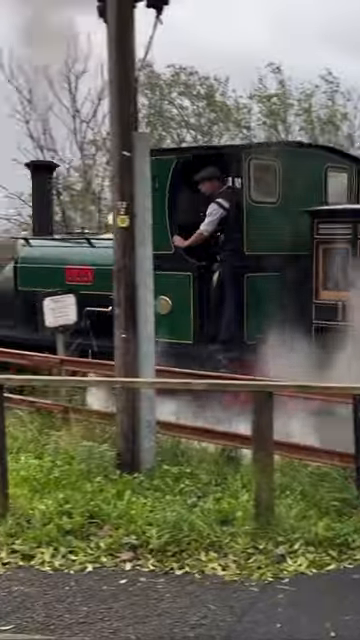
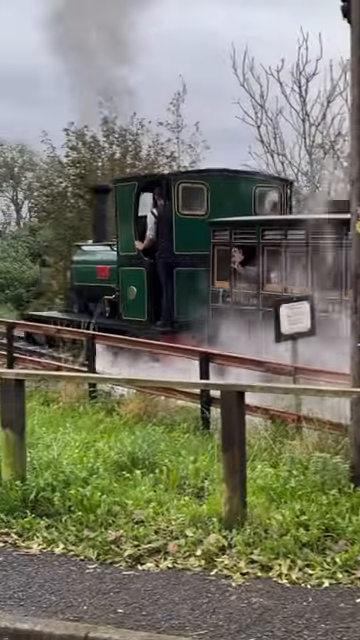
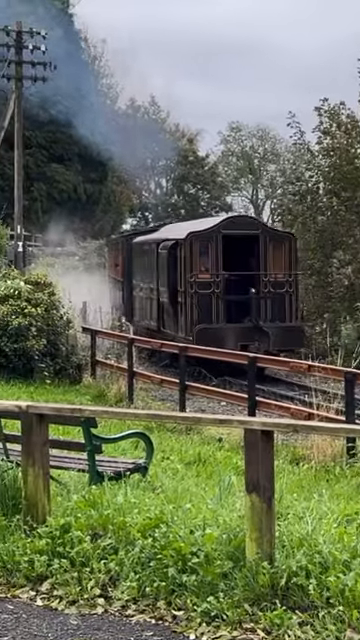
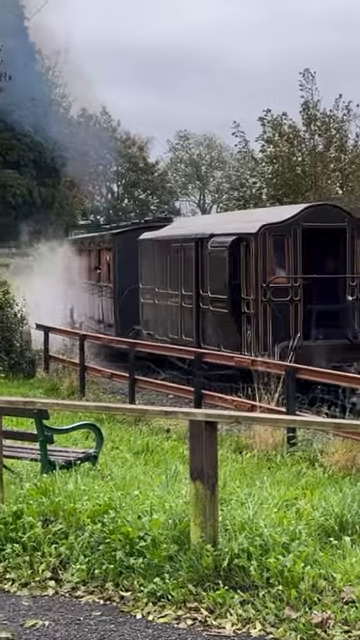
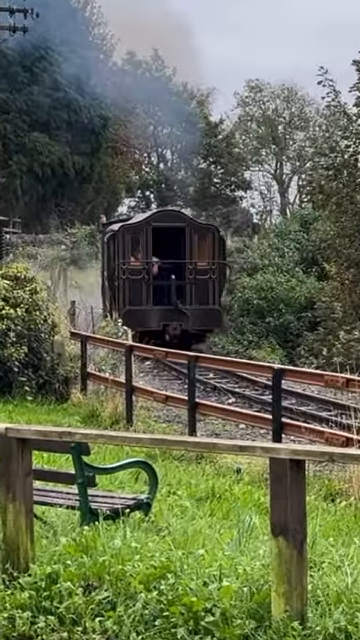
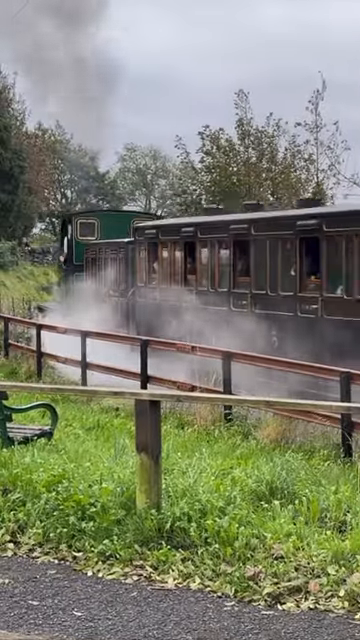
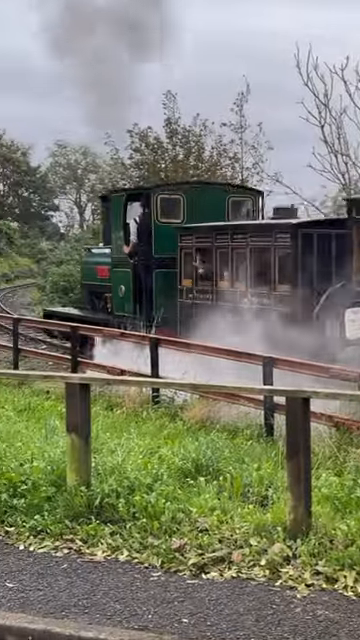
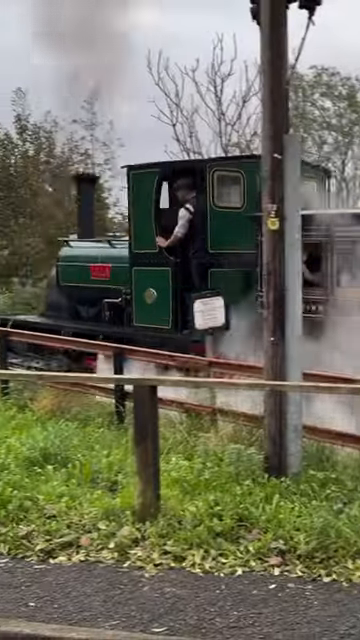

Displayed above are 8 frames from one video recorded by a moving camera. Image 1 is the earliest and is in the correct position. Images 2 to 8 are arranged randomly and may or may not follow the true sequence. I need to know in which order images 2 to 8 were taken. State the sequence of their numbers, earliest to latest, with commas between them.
8, 2, 7, 6, 4, 3, 5
